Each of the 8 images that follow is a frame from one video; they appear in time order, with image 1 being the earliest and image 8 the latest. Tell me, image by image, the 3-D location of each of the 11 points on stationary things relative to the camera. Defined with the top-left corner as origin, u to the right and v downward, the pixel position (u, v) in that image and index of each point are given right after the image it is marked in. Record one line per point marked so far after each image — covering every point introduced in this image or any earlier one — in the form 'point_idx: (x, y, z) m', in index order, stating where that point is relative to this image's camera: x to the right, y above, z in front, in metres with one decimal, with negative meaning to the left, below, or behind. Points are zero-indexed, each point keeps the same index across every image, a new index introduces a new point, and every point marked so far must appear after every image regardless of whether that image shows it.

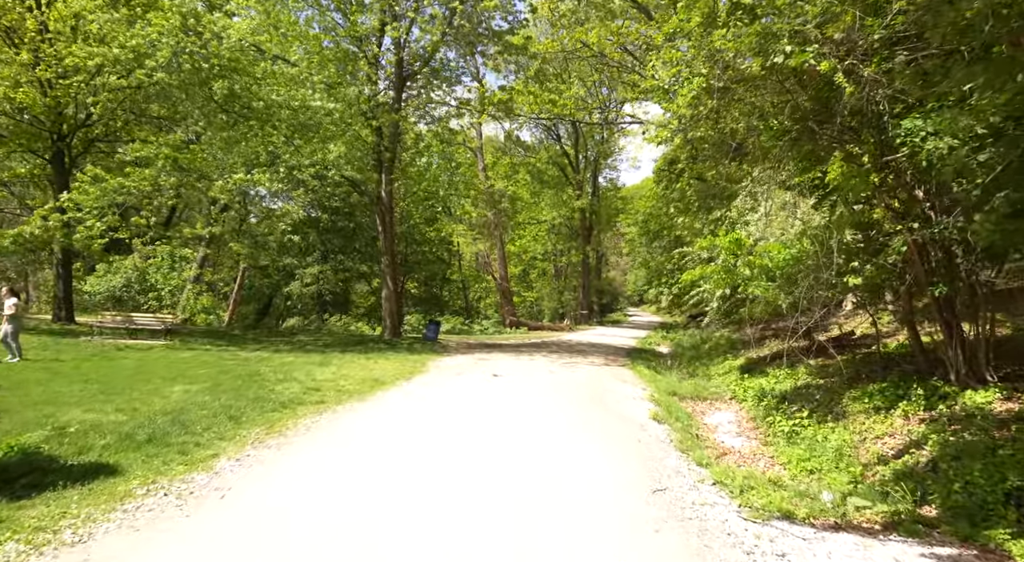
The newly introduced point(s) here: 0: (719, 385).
0: (+4.1, -2.1, +13.8) m
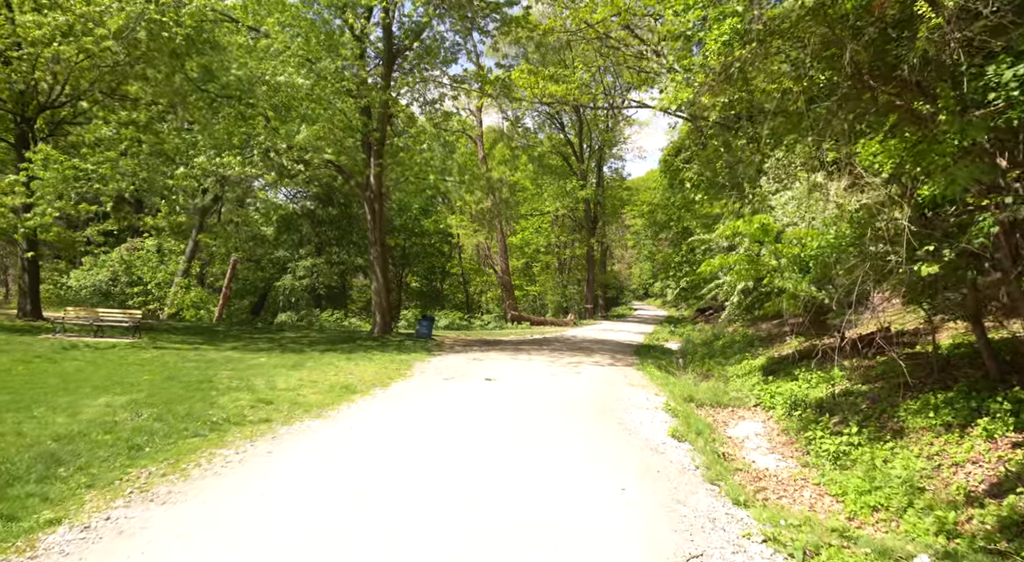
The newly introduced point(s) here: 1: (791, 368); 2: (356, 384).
0: (+4.1, -1.9, +12.3) m
1: (+5.2, -1.6, +12.9) m
2: (-2.3, -1.5, +9.8) m
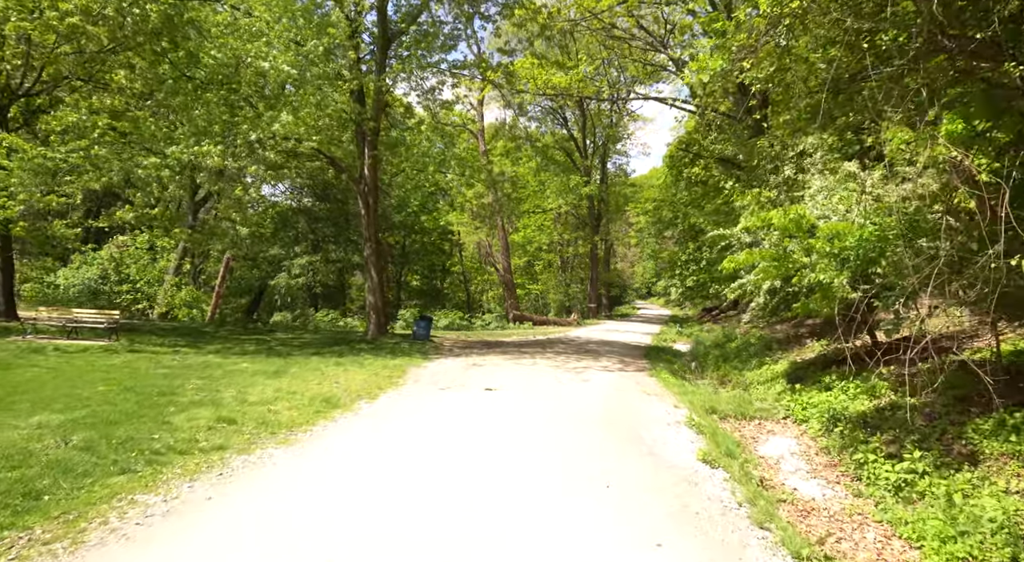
0: (+4.1, -1.9, +11.2) m
1: (+5.2, -1.6, +11.8) m
2: (-2.3, -1.4, +8.7) m
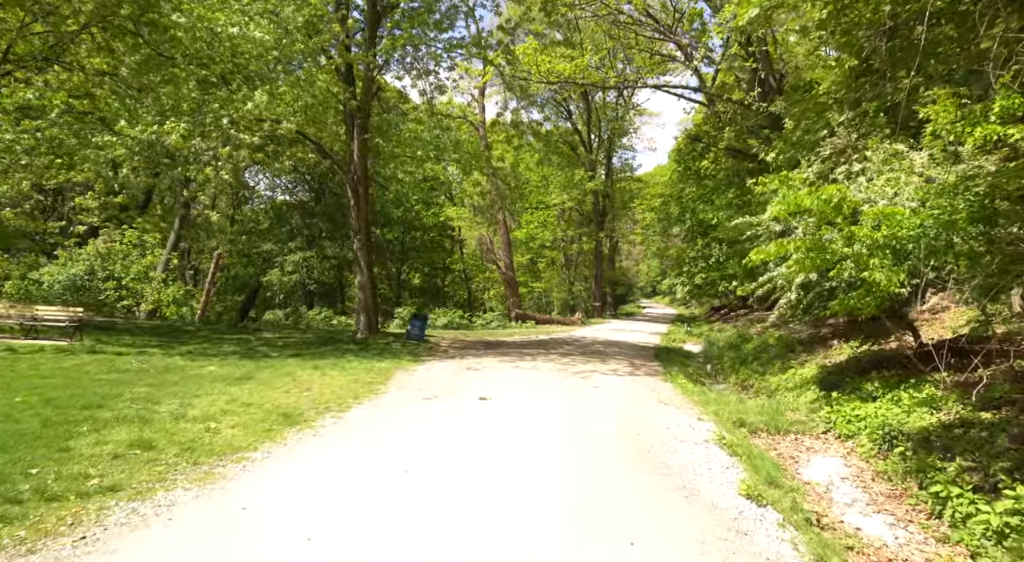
0: (+4.1, -1.8, +9.9) m
1: (+5.2, -1.5, +10.5) m
2: (-2.3, -1.3, +7.4) m
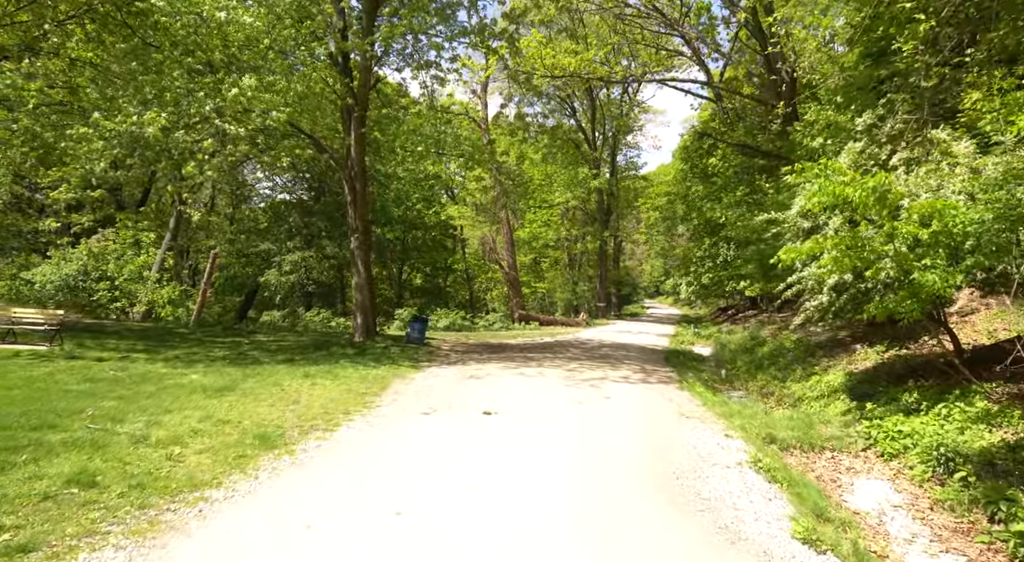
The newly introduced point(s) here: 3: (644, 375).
0: (+4.2, -1.8, +9.1) m
1: (+5.3, -1.6, +9.7) m
2: (-2.3, -1.4, +6.6) m
3: (+2.5, -1.8, +13.2) m
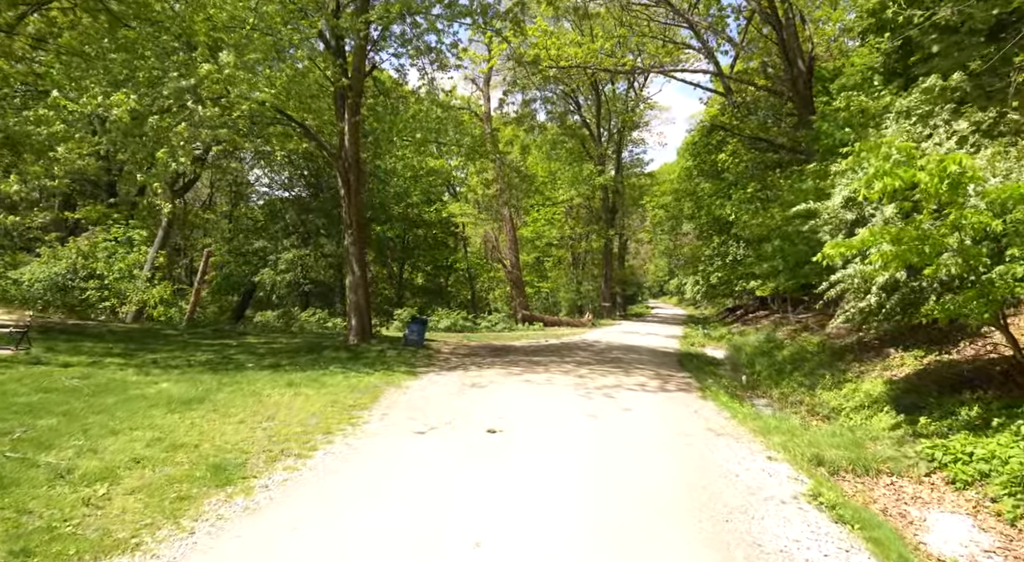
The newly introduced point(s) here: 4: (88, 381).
0: (+4.3, -1.8, +8.0) m
1: (+5.4, -1.5, +8.6) m
2: (-2.2, -1.3, +5.5) m
3: (+2.6, -1.7, +12.1) m
4: (-5.6, -1.3, +9.2) m
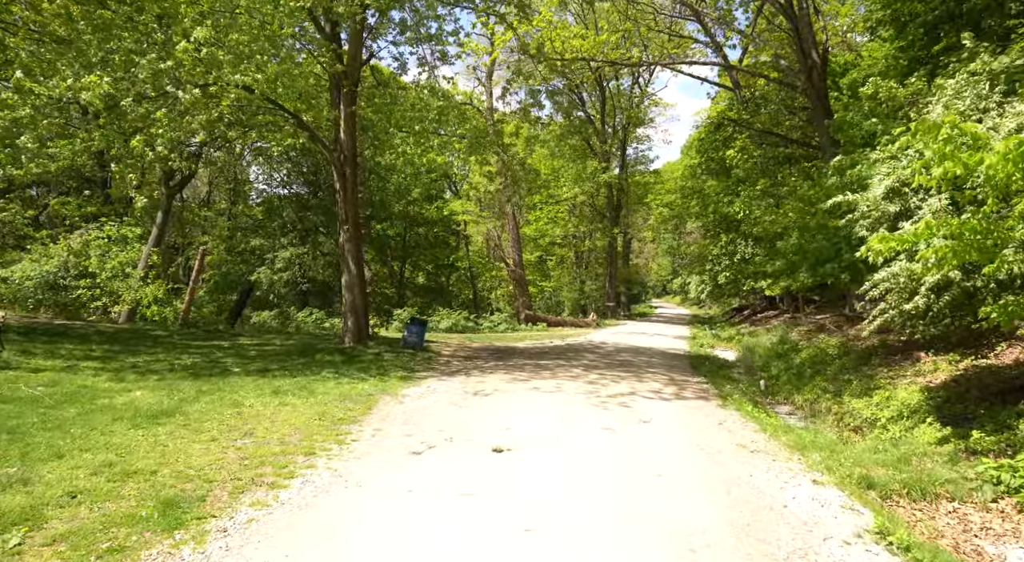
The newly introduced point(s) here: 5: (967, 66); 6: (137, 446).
0: (+4.3, -1.8, +7.2) m
1: (+5.5, -1.5, +7.8) m
2: (-2.1, -1.3, +4.7) m
3: (+2.7, -1.7, +11.3) m
4: (-5.6, -1.3, +8.4) m
5: (+6.2, +2.9, +9.4) m
6: (-2.9, -1.3, +5.4) m
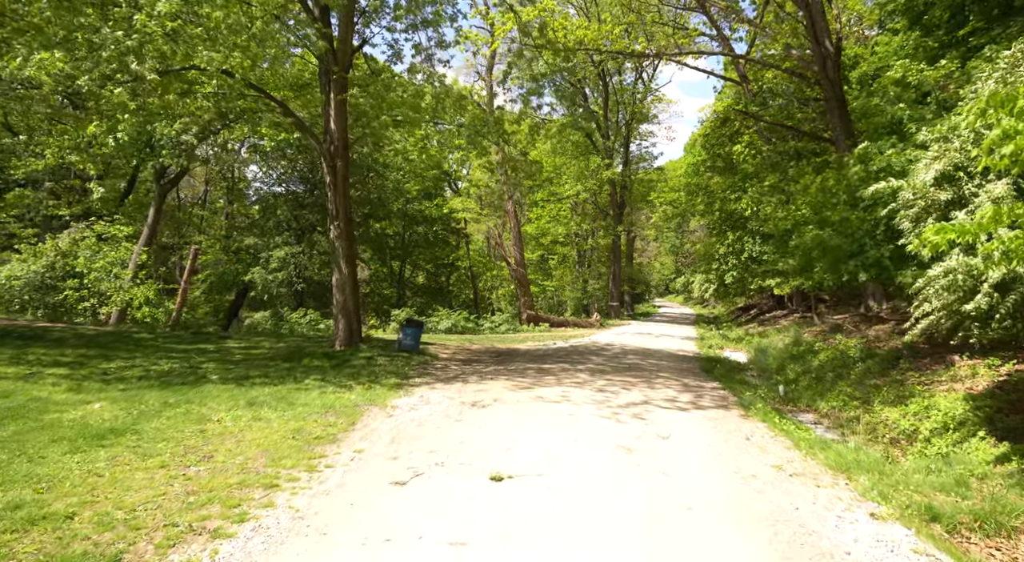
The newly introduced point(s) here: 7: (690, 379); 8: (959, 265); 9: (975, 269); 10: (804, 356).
0: (+4.4, -1.8, +6.3) m
1: (+5.5, -1.5, +6.9) m
2: (-2.1, -1.3, +3.8) m
3: (+2.7, -1.7, +10.4) m
4: (-5.5, -1.3, +7.5) m
5: (+6.2, +3.0, +8.5) m
6: (-2.9, -1.3, +4.5) m
7: (+3.3, -1.8, +12.7) m
8: (+4.2, +0.1, +6.5) m
9: (+4.3, +0.1, +6.4) m
10: (+6.7, -1.7, +15.6) m
